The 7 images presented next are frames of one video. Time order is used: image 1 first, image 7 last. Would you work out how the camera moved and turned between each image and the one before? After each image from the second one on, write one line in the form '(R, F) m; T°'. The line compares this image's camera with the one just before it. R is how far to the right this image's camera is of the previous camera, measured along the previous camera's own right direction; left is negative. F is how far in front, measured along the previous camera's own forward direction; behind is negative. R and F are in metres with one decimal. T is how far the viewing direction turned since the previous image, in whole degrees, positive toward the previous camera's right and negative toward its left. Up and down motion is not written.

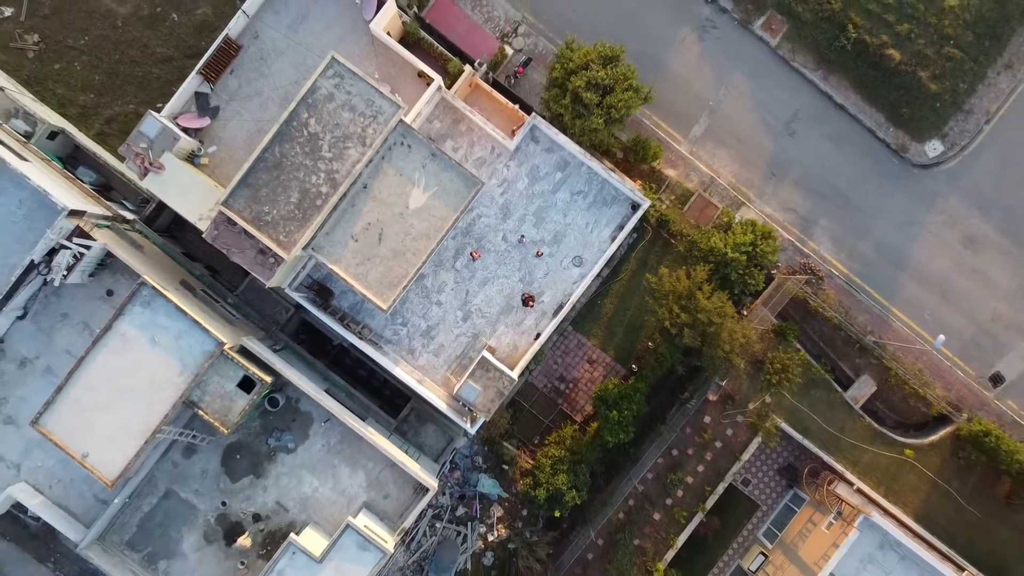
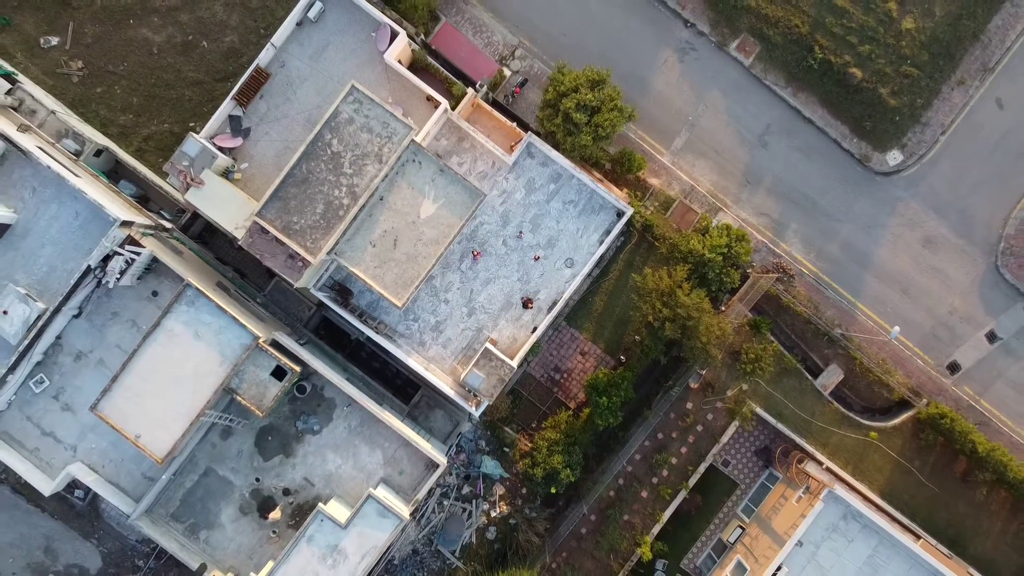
(0.0, -2.1) m; 0°
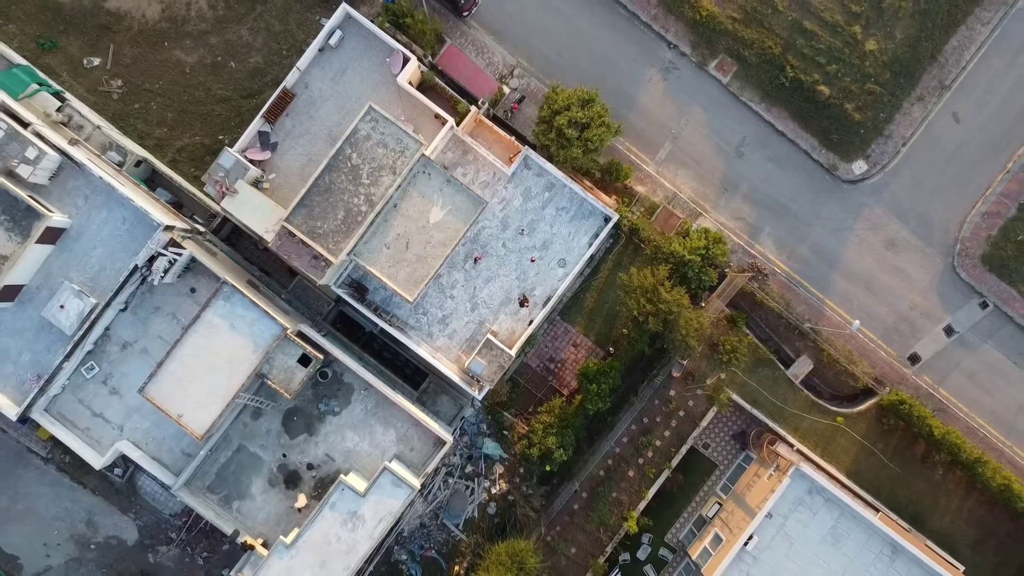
(0.0, -2.3) m; 0°
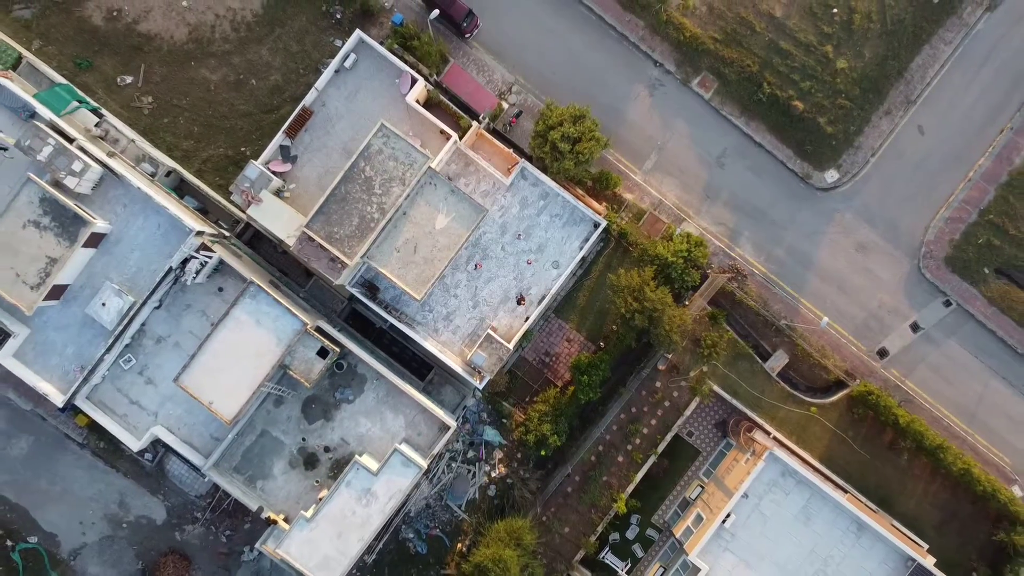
(+0.1, -2.2) m; 0°
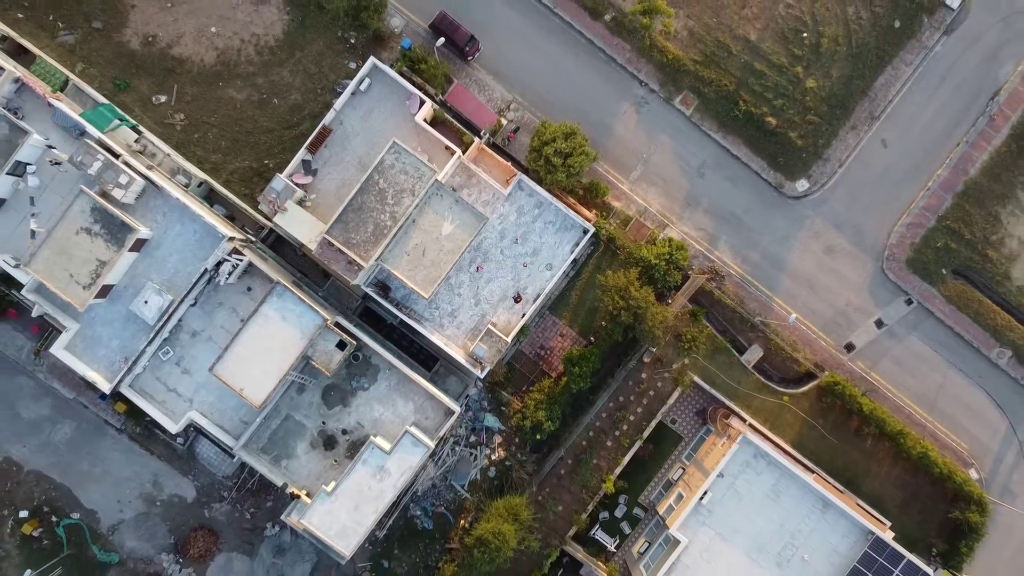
(+0.1, -2.7) m; 0°
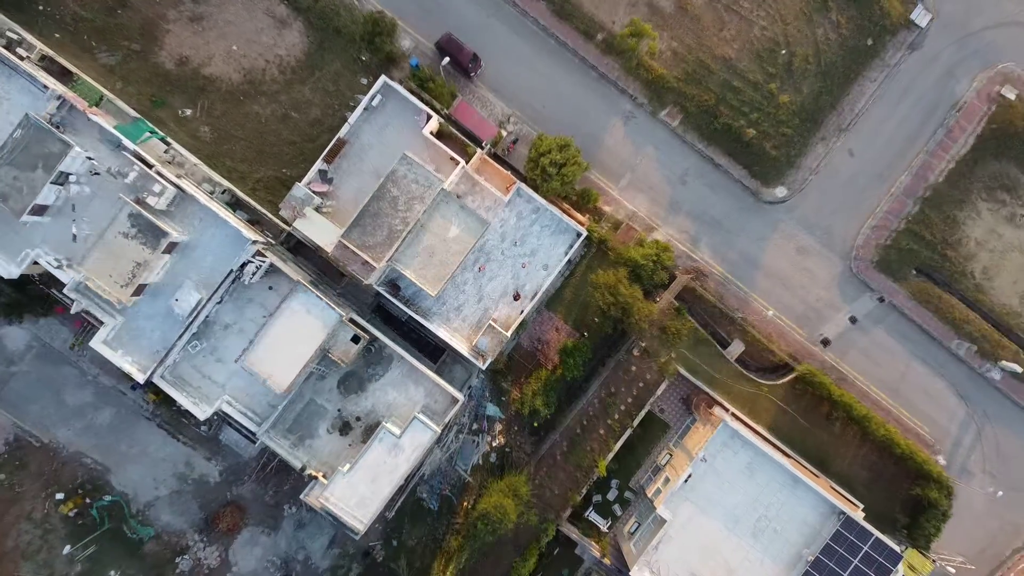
(0.0, -3.0) m; 0°
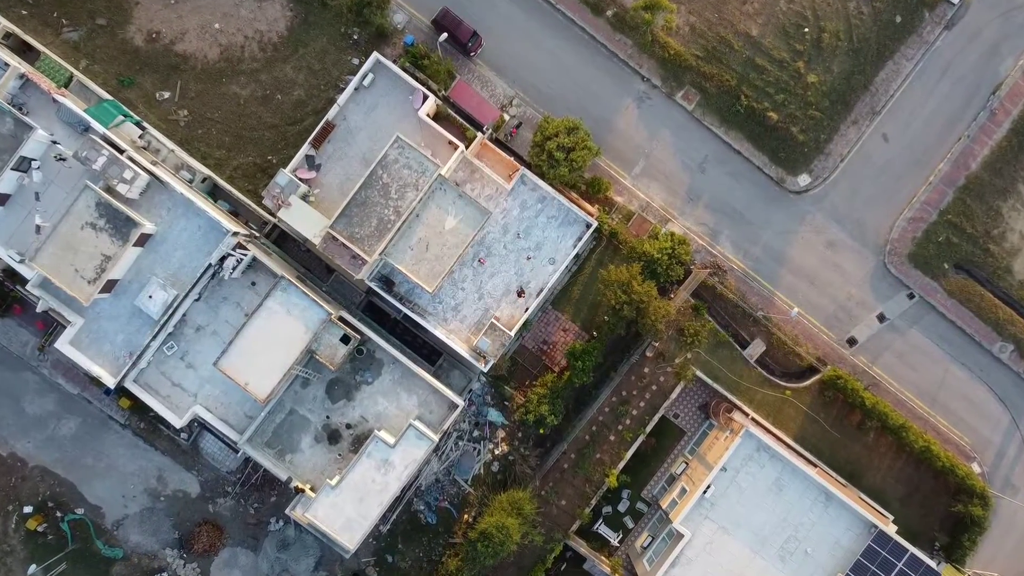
(-0.1, +2.9) m; 0°
